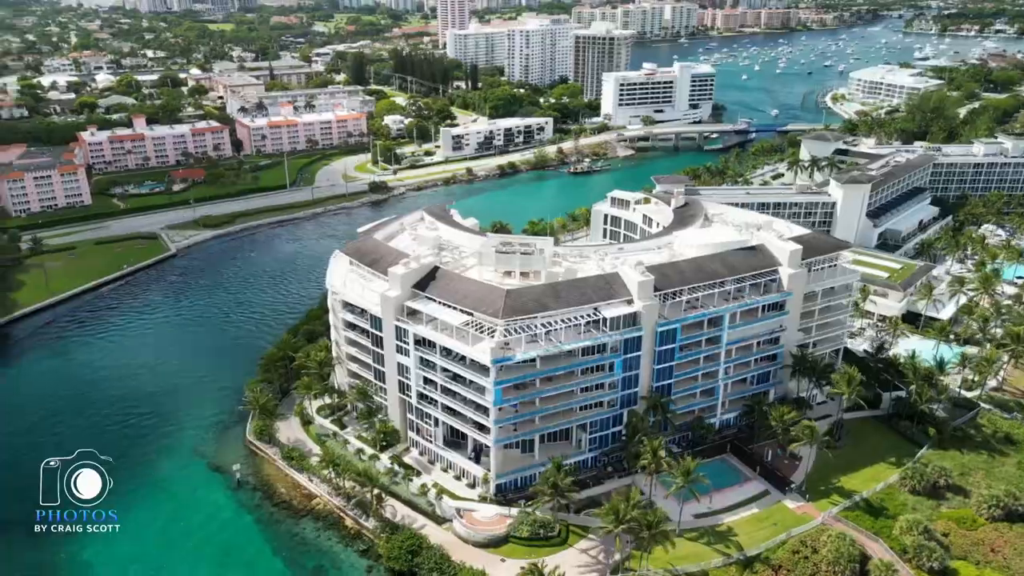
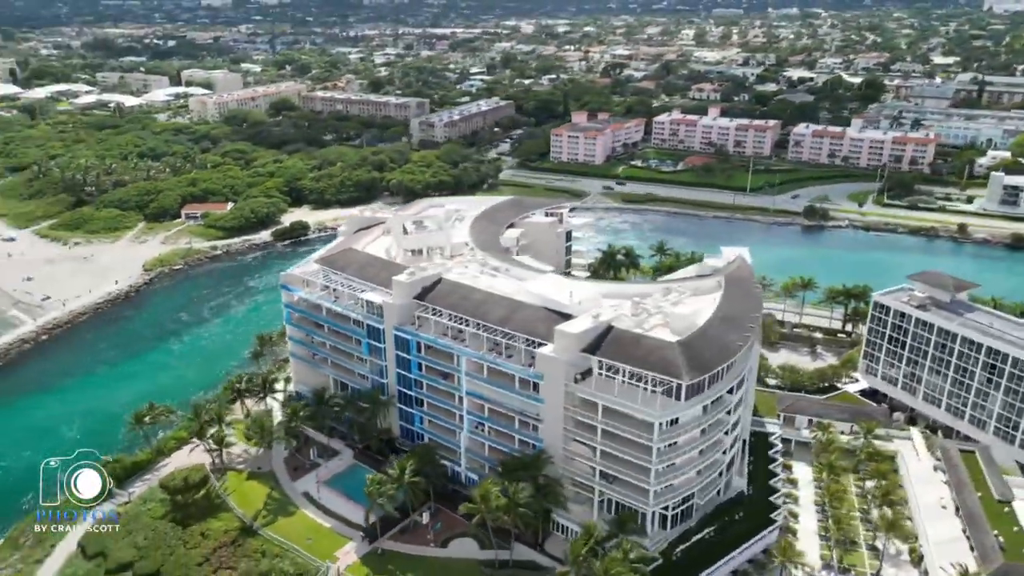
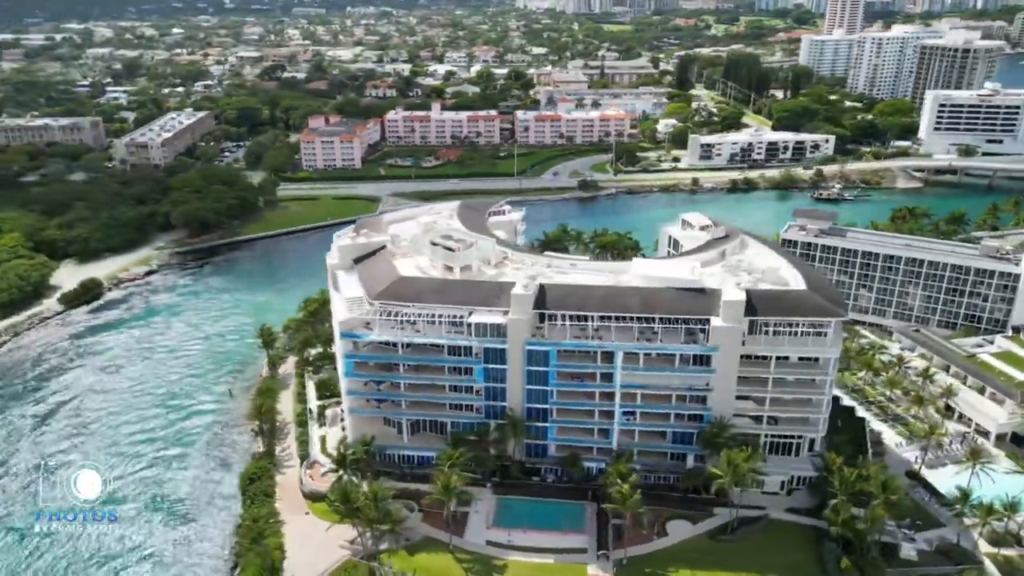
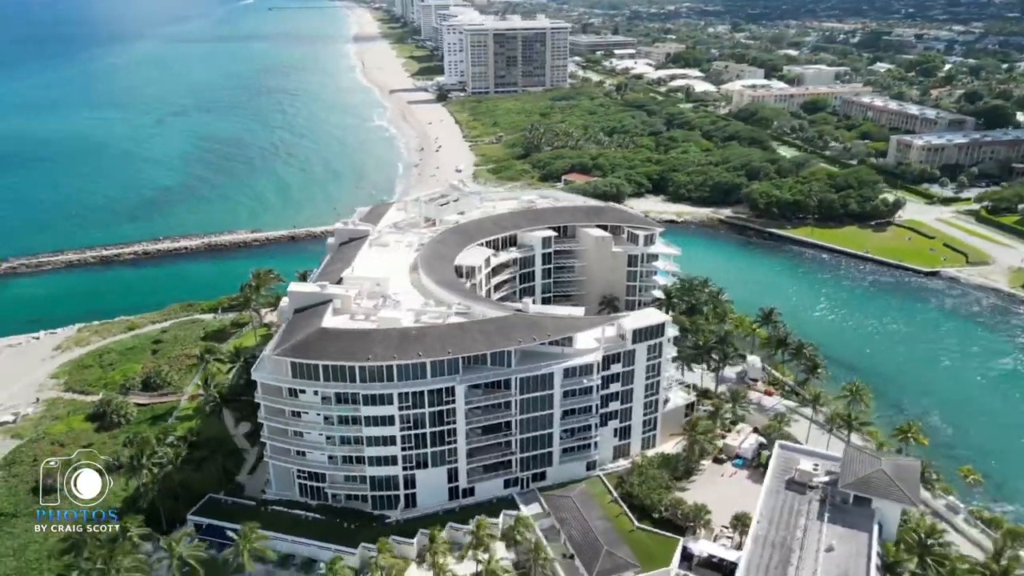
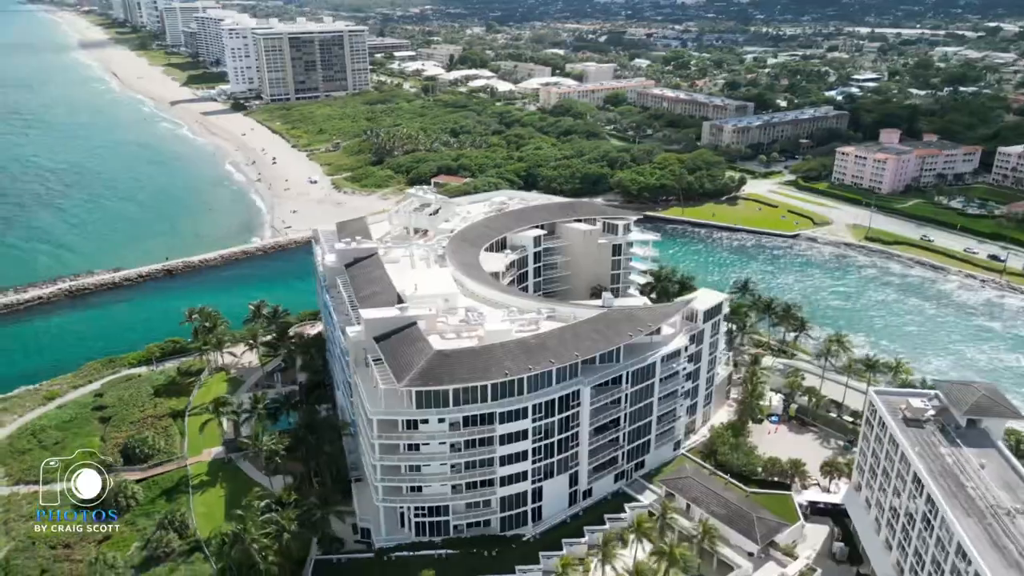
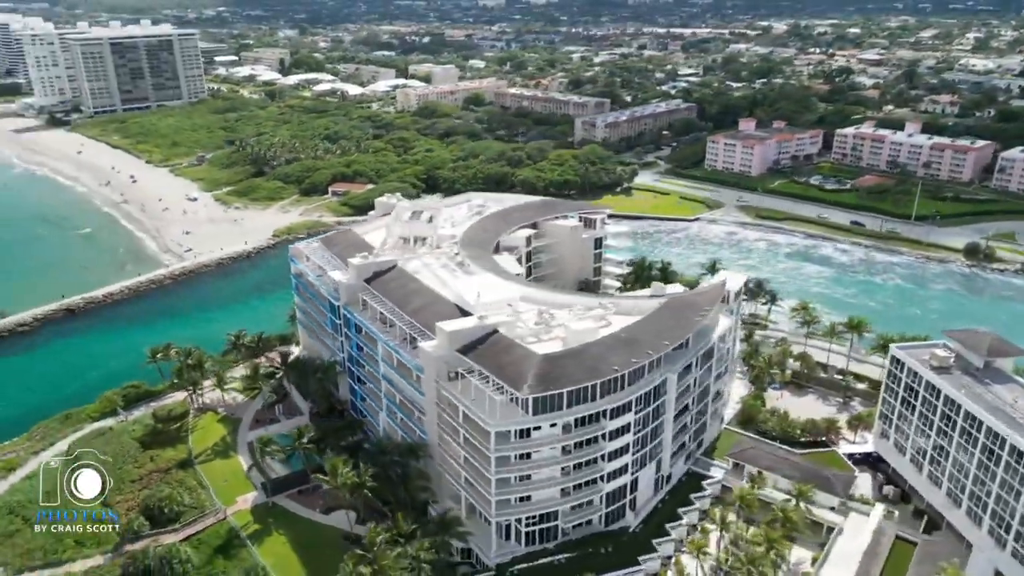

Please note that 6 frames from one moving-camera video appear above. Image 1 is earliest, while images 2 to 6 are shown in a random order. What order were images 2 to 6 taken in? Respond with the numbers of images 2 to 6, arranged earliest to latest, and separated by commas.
3, 2, 6, 5, 4
